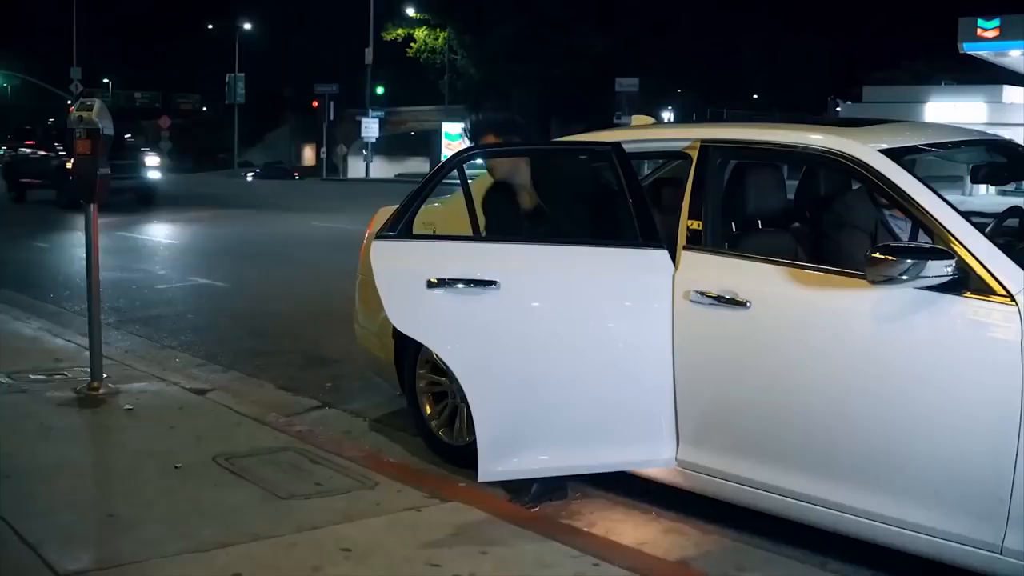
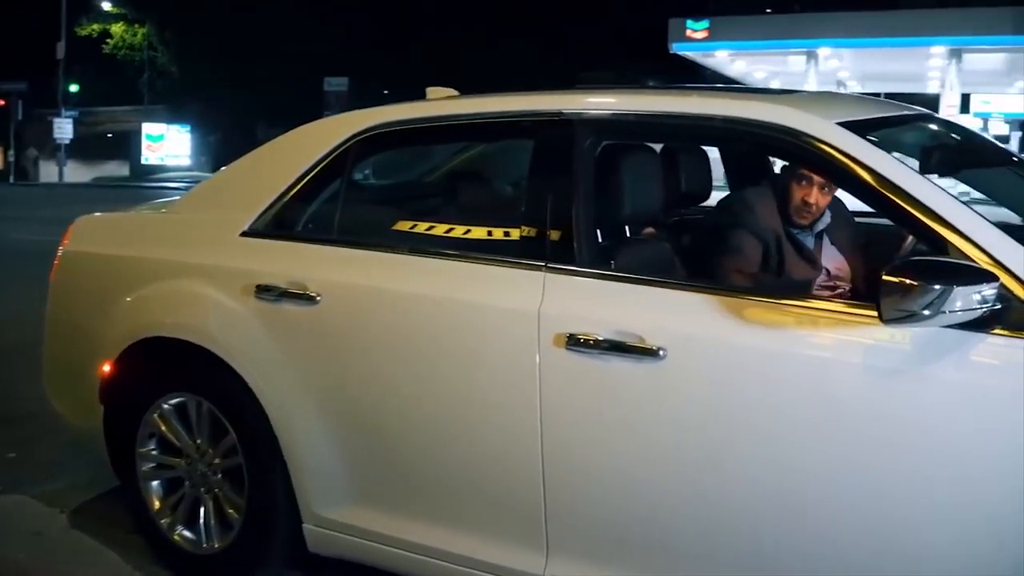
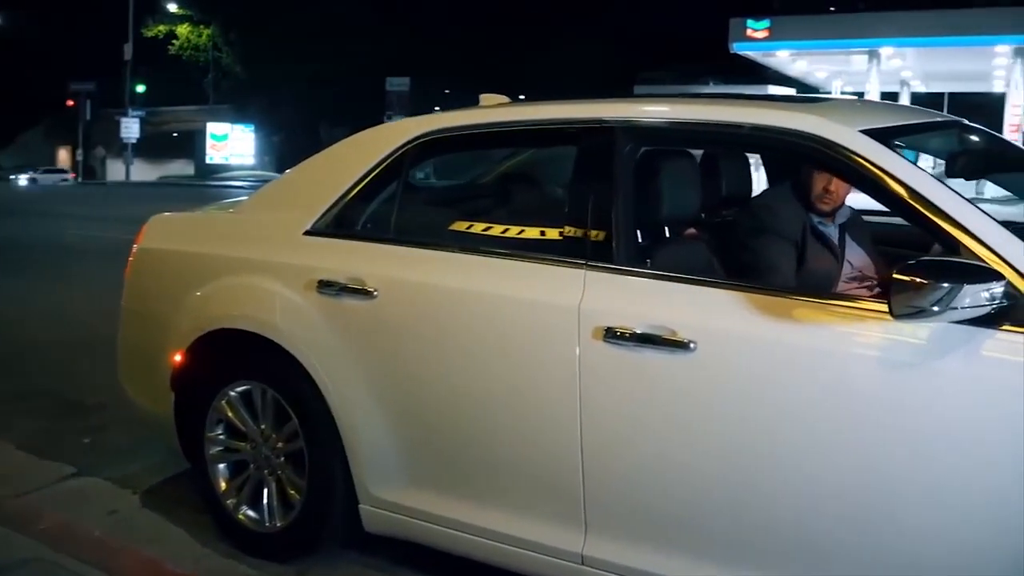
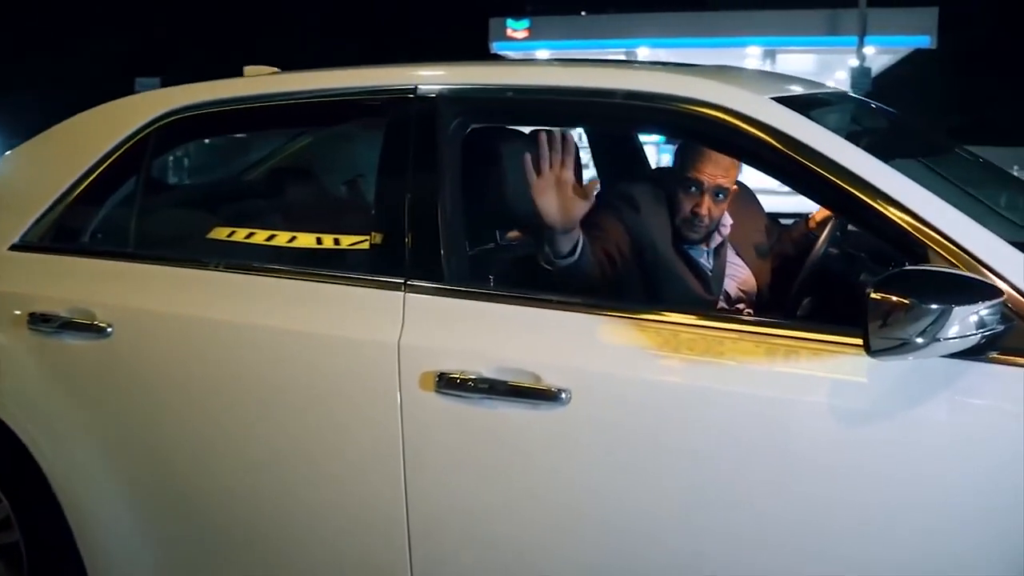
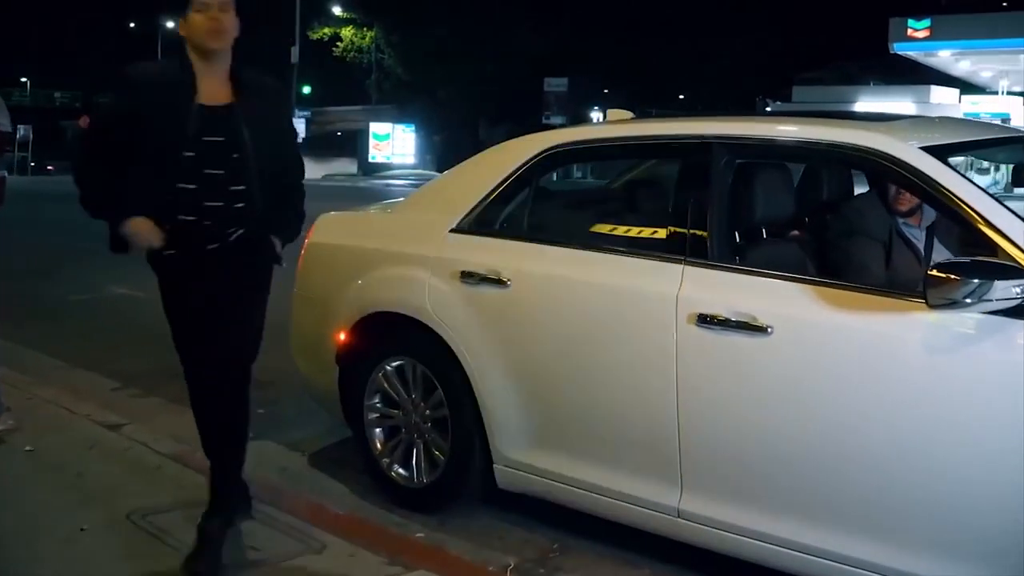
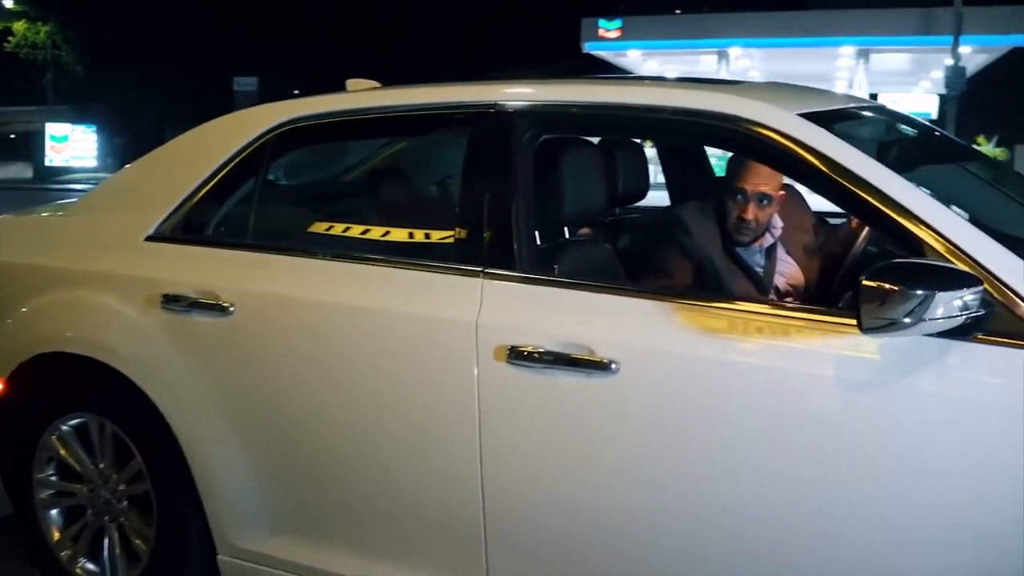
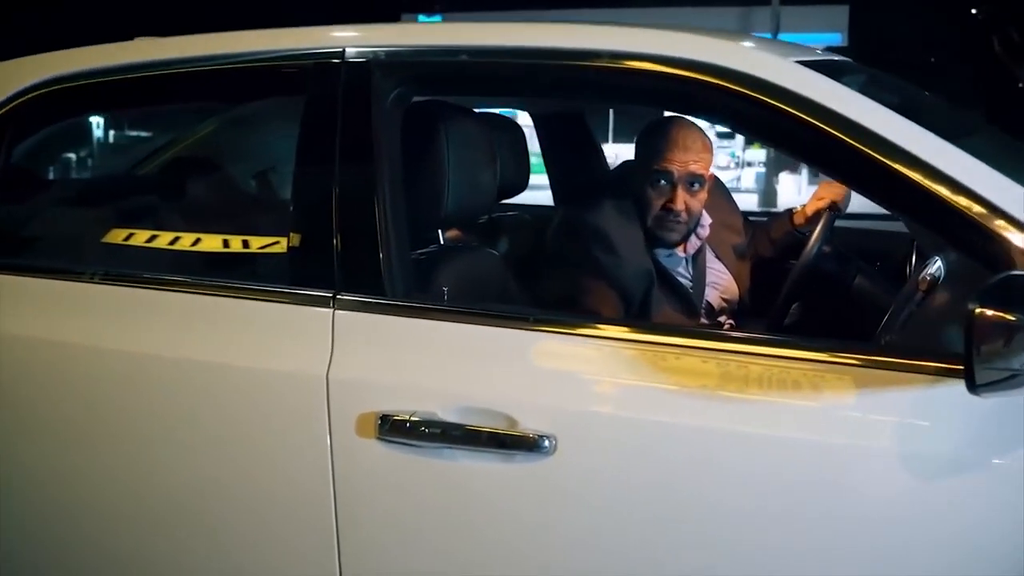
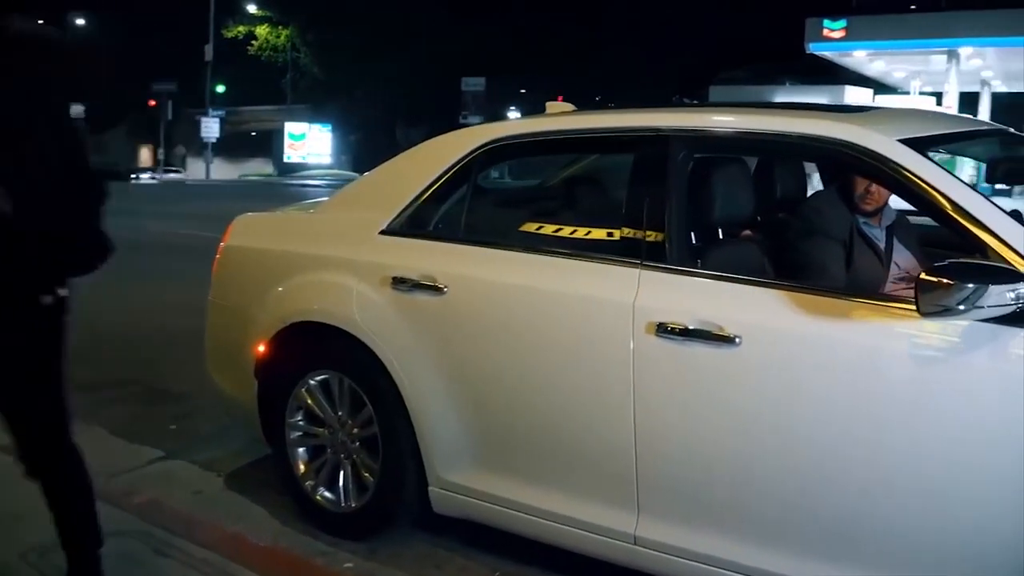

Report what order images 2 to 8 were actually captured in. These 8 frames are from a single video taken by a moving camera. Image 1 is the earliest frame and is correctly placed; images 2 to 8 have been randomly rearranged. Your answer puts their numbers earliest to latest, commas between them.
5, 8, 3, 2, 6, 4, 7
